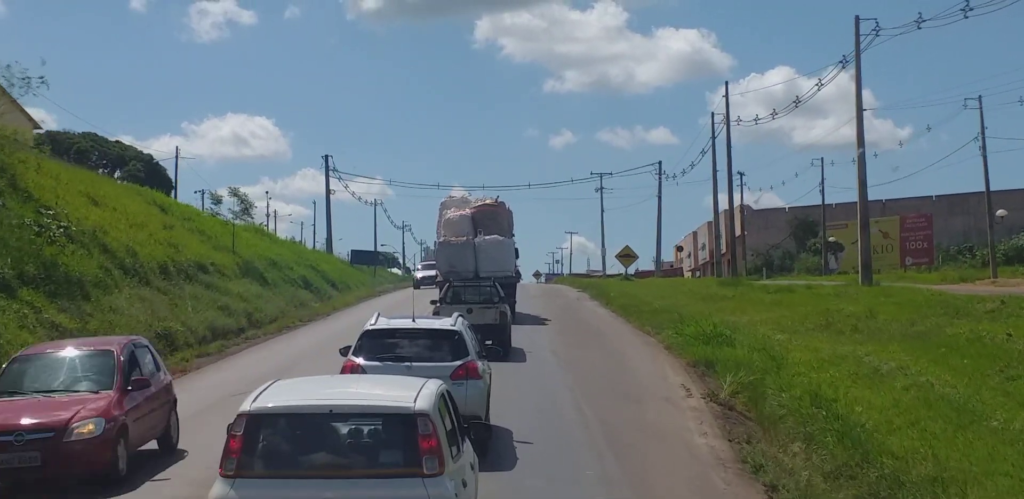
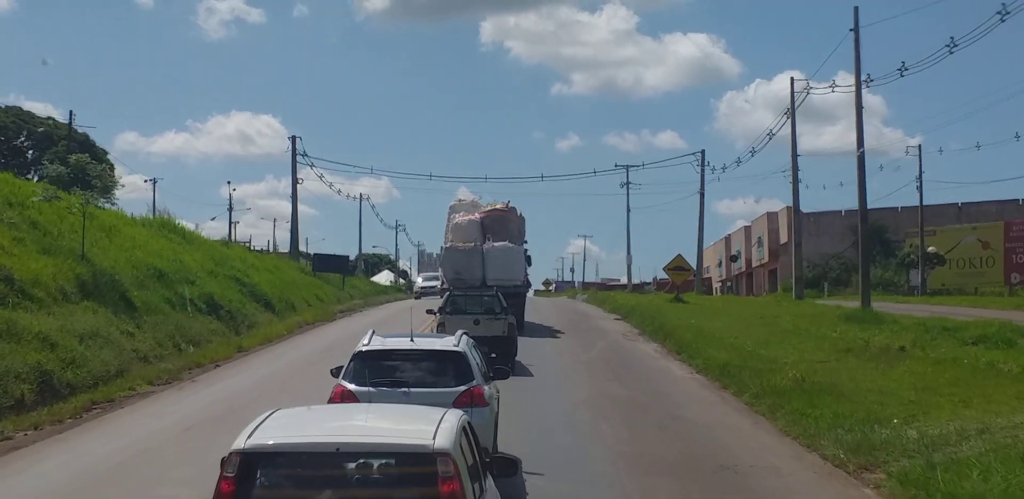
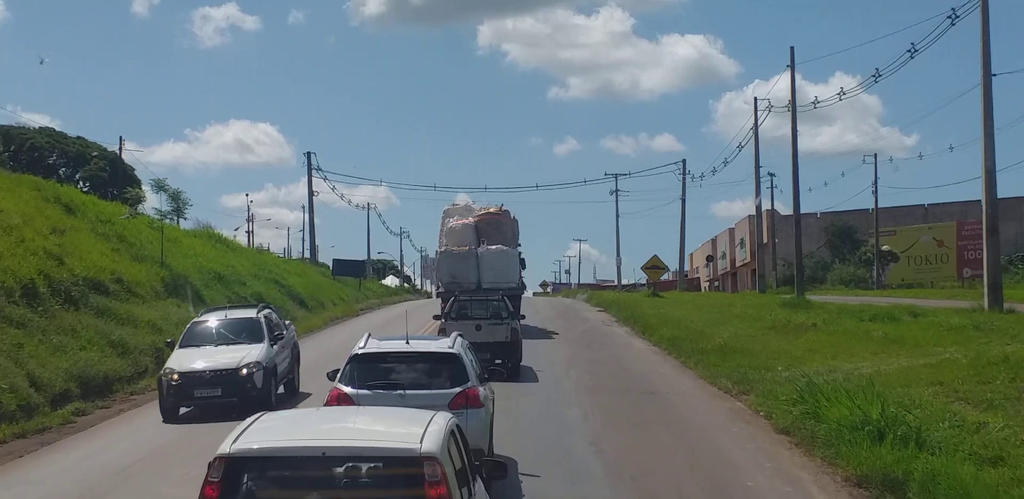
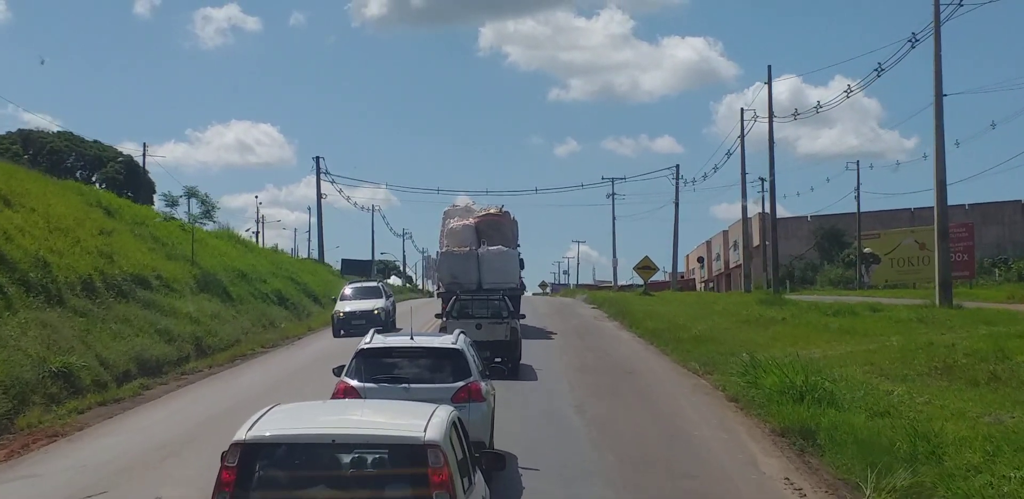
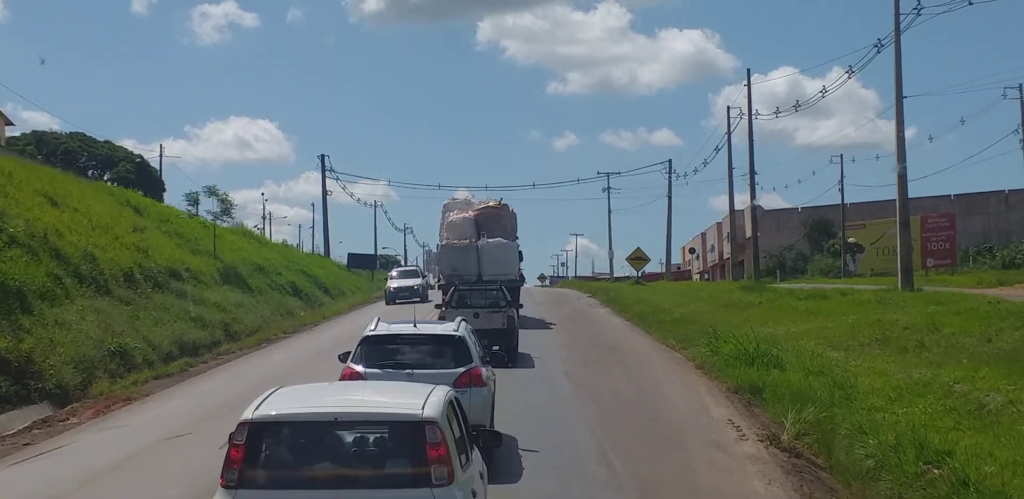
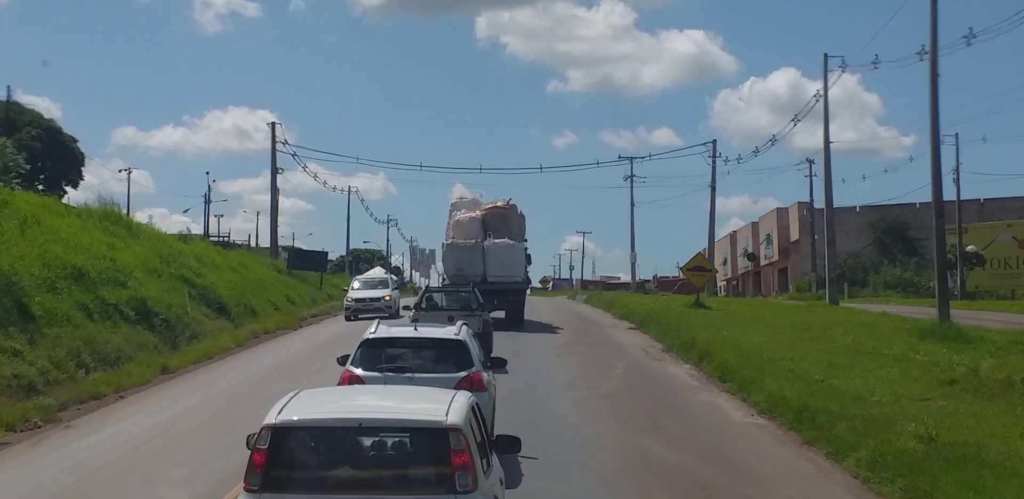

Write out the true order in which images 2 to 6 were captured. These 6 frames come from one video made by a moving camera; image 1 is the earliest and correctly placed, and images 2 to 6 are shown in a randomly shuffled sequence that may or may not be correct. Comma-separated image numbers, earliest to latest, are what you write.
5, 4, 3, 2, 6
